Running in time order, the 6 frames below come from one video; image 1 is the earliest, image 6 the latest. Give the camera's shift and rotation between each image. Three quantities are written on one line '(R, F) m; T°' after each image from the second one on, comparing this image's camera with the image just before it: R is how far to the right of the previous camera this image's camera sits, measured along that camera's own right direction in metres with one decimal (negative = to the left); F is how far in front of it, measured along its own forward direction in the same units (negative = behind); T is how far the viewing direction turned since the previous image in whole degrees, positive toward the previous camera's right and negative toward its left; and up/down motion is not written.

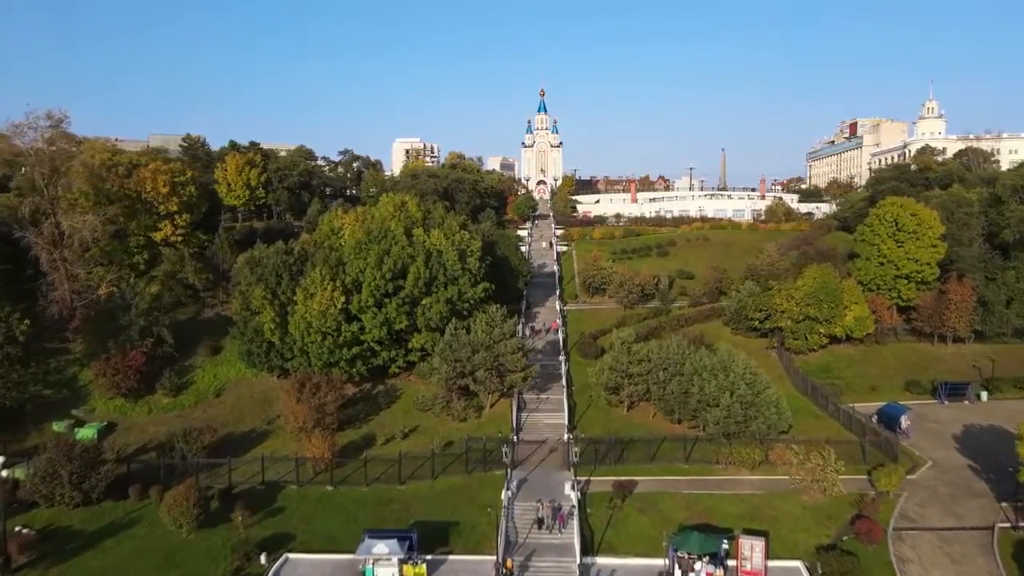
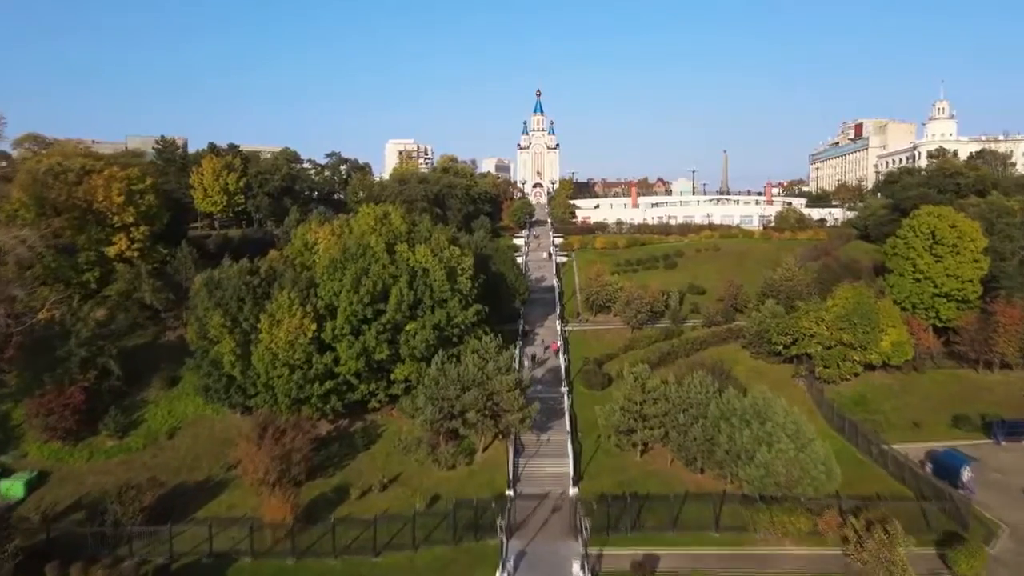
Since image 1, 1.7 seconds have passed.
(0.0, +4.1) m; 0°
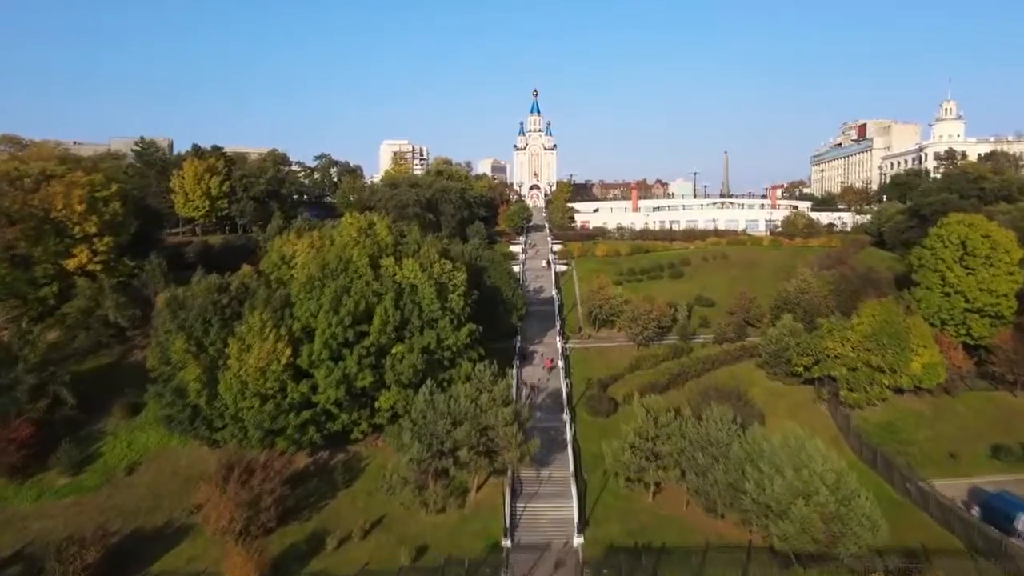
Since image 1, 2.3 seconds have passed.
(0.0, +2.8) m; 0°
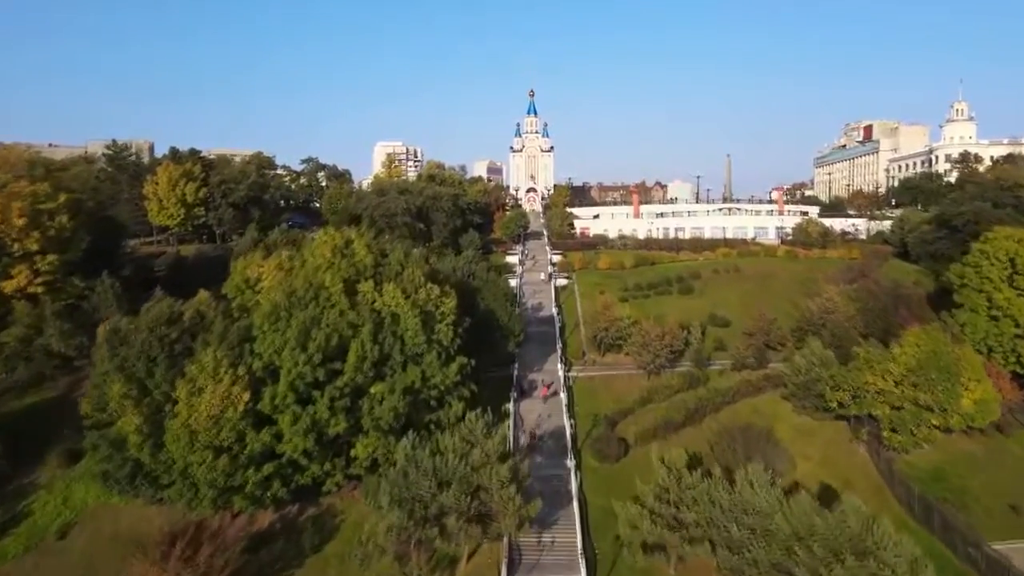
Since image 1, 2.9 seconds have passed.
(0.0, +3.7) m; 0°
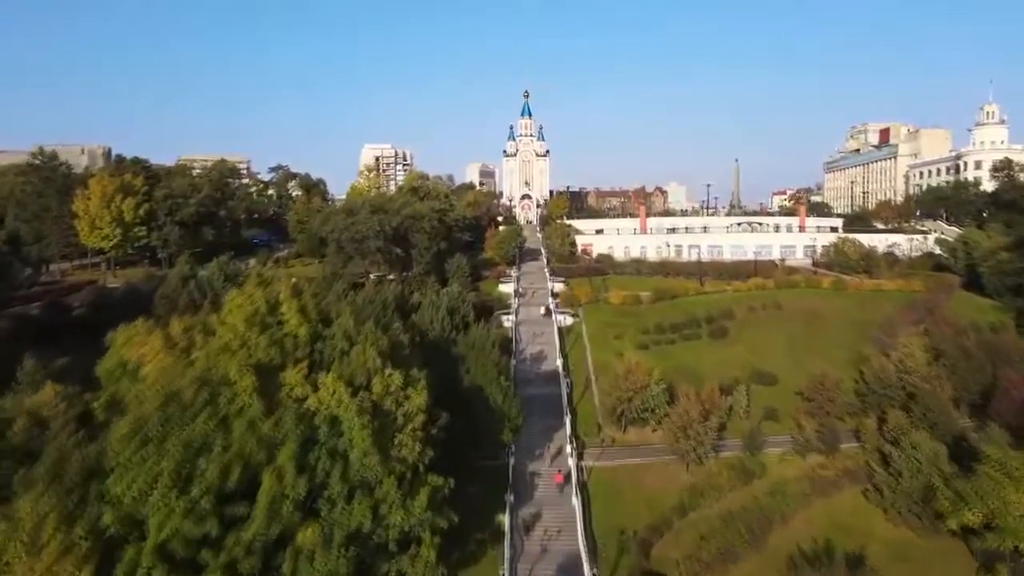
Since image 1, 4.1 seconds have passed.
(-0.1, +8.0) m; 0°
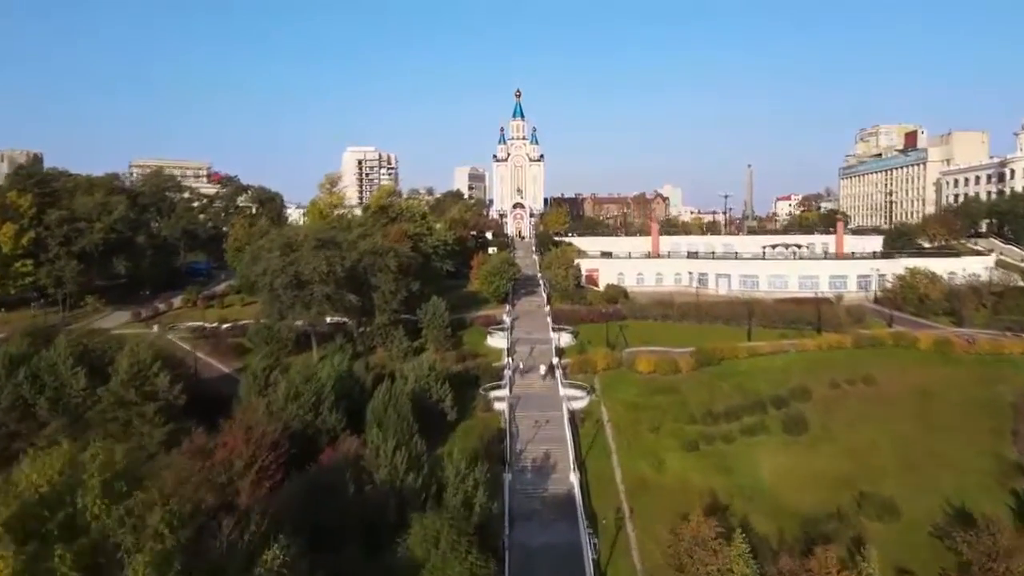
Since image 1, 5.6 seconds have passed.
(-0.1, +10.5) m; +1°
